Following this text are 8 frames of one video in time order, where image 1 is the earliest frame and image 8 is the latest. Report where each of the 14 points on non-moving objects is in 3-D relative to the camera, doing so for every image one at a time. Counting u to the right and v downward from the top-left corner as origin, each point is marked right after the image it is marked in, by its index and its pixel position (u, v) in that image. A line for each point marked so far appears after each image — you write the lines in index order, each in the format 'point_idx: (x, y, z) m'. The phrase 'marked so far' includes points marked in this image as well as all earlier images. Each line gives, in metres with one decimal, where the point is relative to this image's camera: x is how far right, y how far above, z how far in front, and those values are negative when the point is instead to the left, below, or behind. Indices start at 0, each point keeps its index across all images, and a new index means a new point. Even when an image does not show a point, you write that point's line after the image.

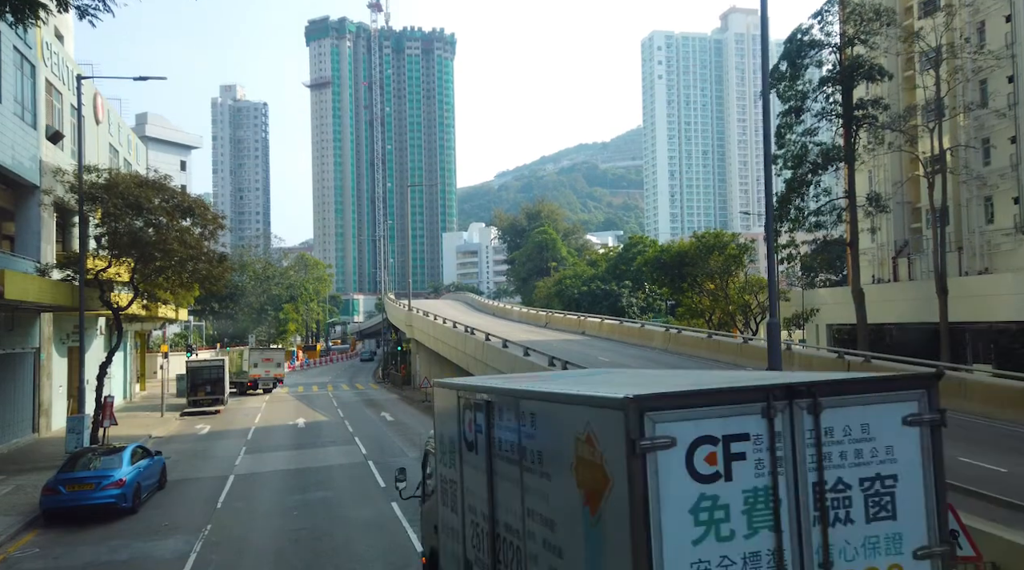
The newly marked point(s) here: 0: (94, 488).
0: (-7.7, -3.7, +14.5) m
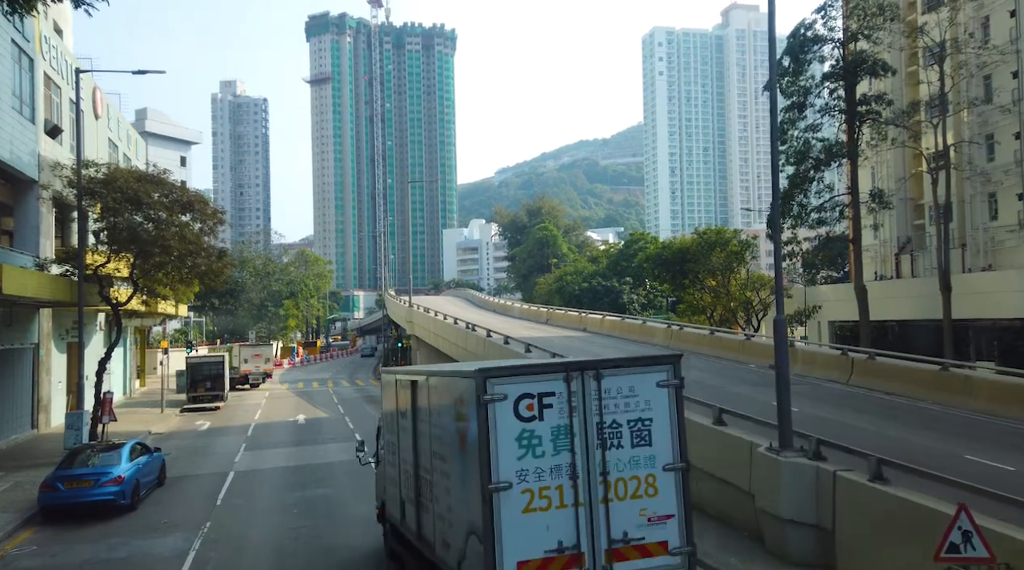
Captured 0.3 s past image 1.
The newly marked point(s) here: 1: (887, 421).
0: (-7.7, -3.6, +14.4) m
1: (+7.6, -2.8, +16.0) m
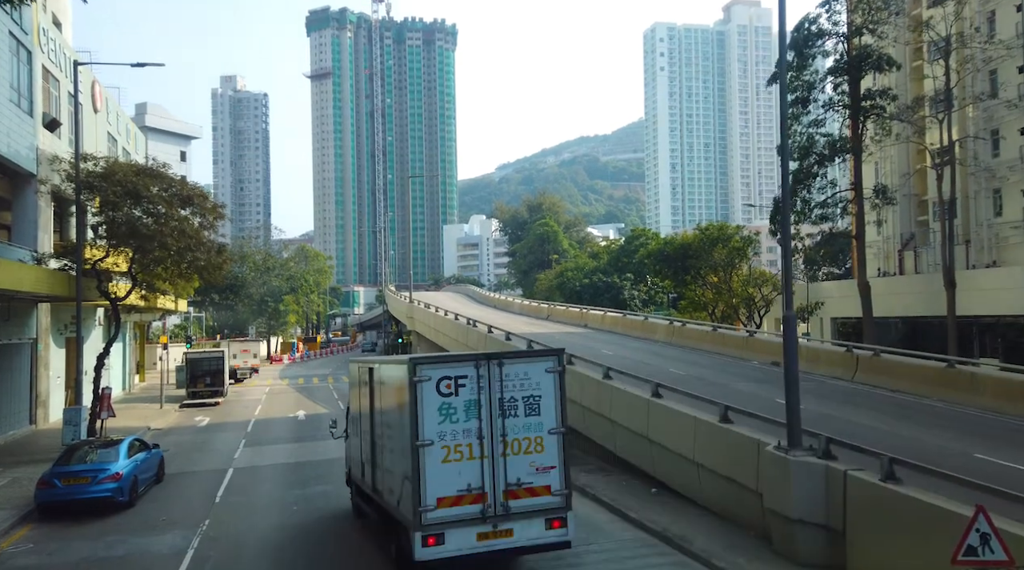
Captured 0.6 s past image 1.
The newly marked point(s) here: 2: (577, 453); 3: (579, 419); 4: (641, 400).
0: (-7.6, -3.5, +14.2) m
1: (+7.7, -2.7, +15.8) m
2: (+1.5, -3.7, +17.5) m
3: (+1.5, -3.0, +17.2) m
4: (+2.3, -2.0, +13.9) m
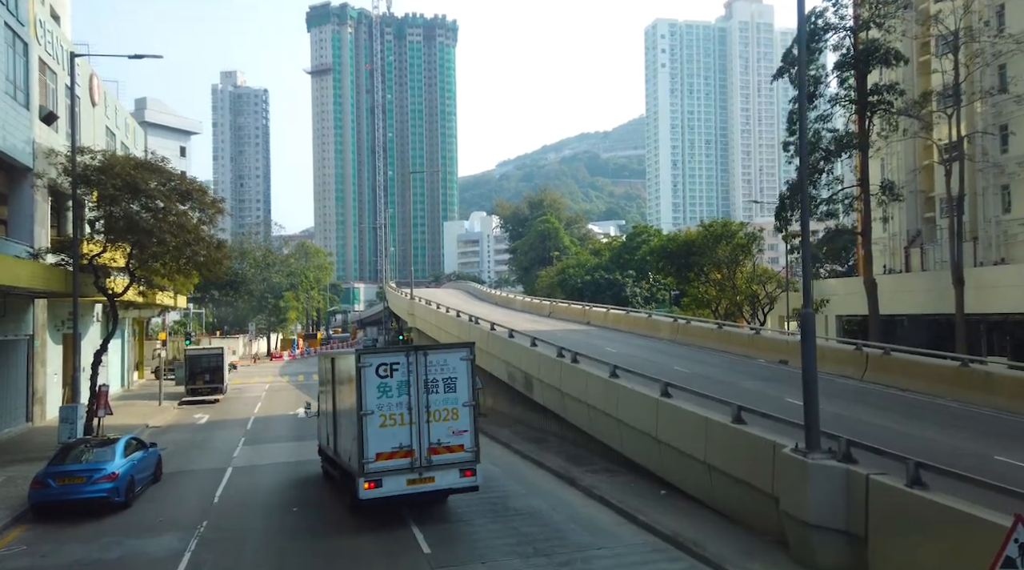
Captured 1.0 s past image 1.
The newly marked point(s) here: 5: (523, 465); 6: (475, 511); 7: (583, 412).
0: (-7.5, -3.5, +13.9) m
1: (+7.8, -2.7, +15.5) m
2: (+1.6, -3.6, +17.1) m
3: (+1.6, -2.9, +16.9) m
4: (+2.4, -2.0, +13.6) m
5: (+0.2, -3.9, +17.1) m
6: (-0.6, -3.8, +13.2) m
7: (+1.5, -2.7, +17.0) m
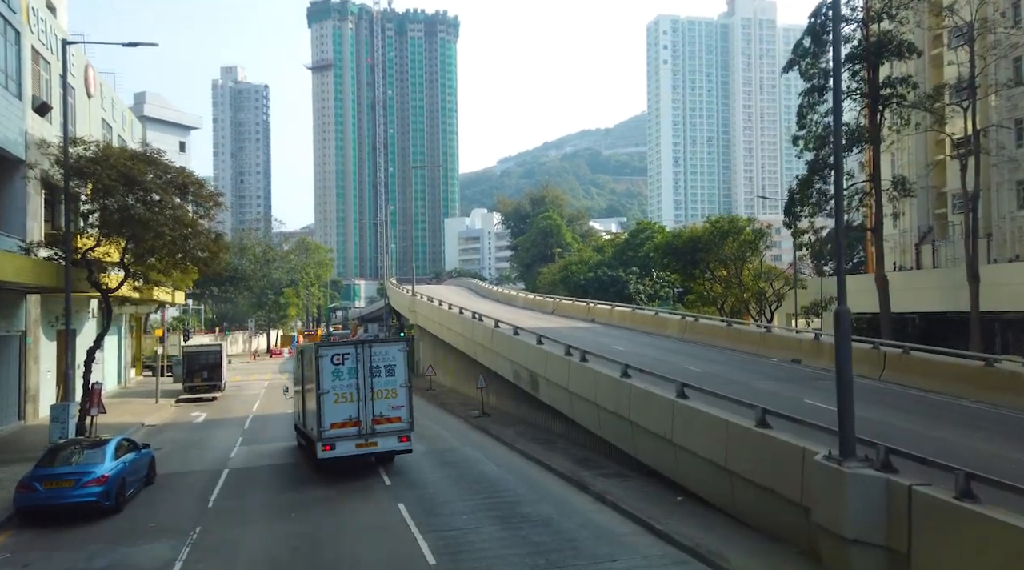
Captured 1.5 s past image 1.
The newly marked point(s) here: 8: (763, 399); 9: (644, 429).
0: (-7.4, -3.4, +13.3) m
1: (+7.9, -2.6, +14.9) m
2: (+1.7, -3.6, +16.5) m
3: (+1.7, -2.8, +16.3) m
4: (+2.5, -1.9, +13.0) m
5: (+0.4, -3.8, +16.5) m
6: (-0.5, -3.7, +12.5) m
7: (+1.7, -2.7, +16.4) m
8: (+5.2, -2.4, +16.5) m
9: (+2.3, -2.5, +13.8) m
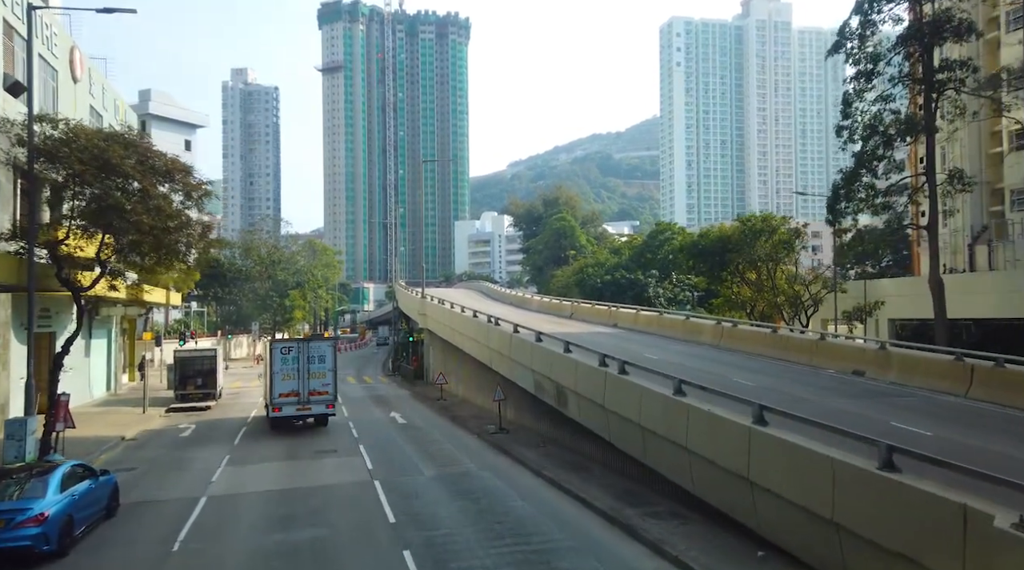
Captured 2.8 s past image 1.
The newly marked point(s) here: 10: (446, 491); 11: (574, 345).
0: (-6.9, -3.3, +10.8) m
1: (+8.4, -2.6, +12.2) m
2: (+2.2, -3.5, +13.9) m
3: (+2.2, -2.8, +13.6) m
4: (+3.0, -1.9, +10.3) m
5: (+0.9, -3.8, +13.9) m
6: (0.0, -3.6, +9.9) m
7: (+2.2, -2.6, +13.8) m
8: (+5.7, -2.4, +13.8) m
9: (+2.8, -2.5, +11.1) m
10: (-1.3, -3.9, +14.9) m
11: (+1.5, -1.4, +18.4) m
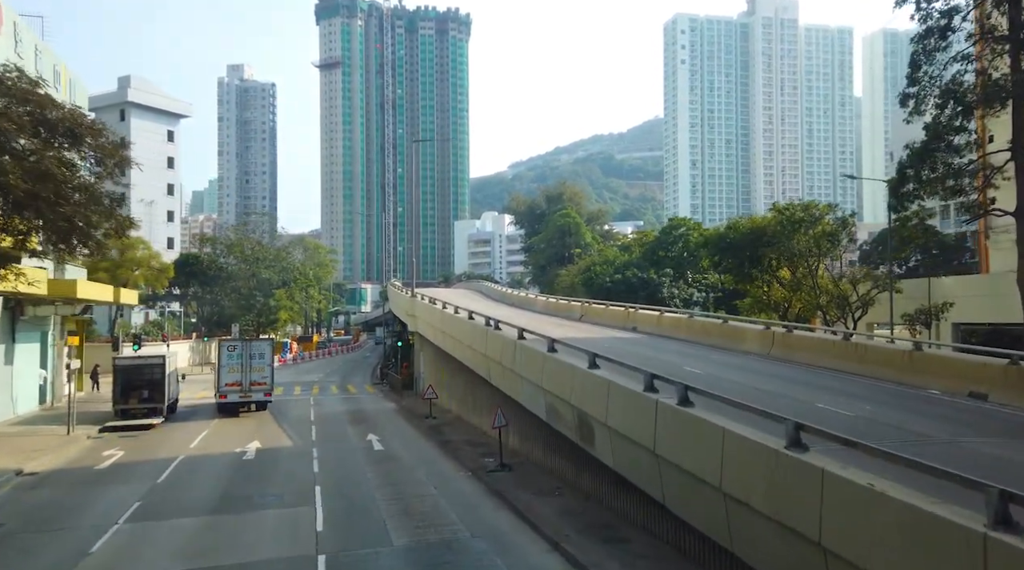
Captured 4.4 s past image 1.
0: (-6.9, -3.1, +5.9) m
1: (+8.5, -2.4, +7.3) m
2: (+2.3, -3.4, +9.0) m
3: (+2.3, -2.6, +8.8) m
4: (+3.1, -1.7, +5.5) m
5: (+1.0, -3.6, +9.0) m
6: (+0.1, -3.5, +5.1) m
7: (+2.3, -2.5, +8.9) m
8: (+5.8, -2.2, +8.9) m
9: (+2.9, -2.3, +6.3) m
10: (-1.2, -3.7, +10.0) m
11: (+1.6, -1.3, +13.5) m
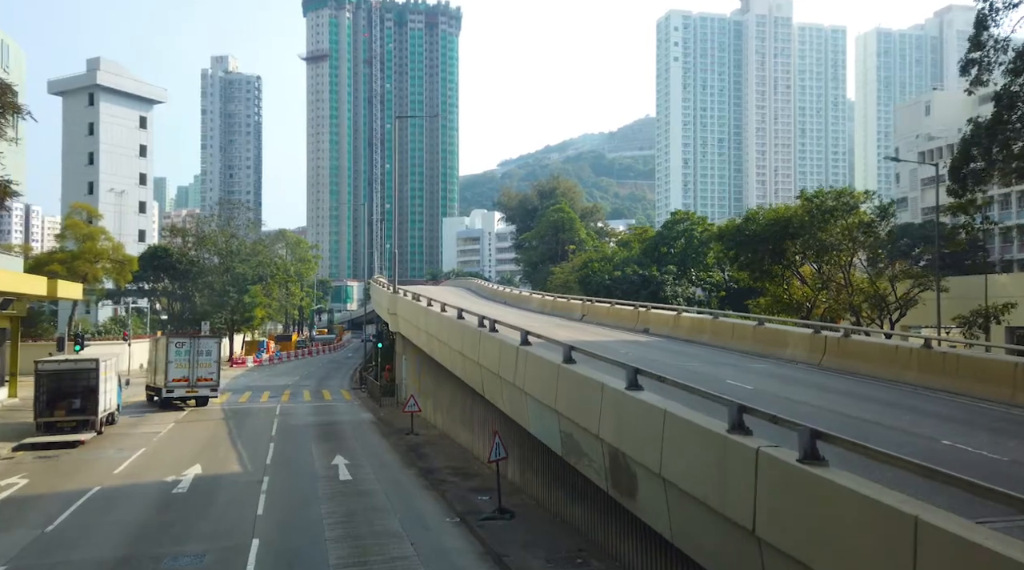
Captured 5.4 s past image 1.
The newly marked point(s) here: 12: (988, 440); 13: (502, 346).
0: (-6.7, -2.9, +1.9) m
1: (+8.6, -2.4, +3.6) m
2: (+2.4, -3.2, +5.2) m
3: (+2.4, -2.5, +5.0) m
4: (+3.3, -1.6, +1.7) m
5: (+1.1, -3.5, +5.2) m
6: (+0.2, -3.3, +1.2) m
7: (+2.4, -2.3, +5.1) m
8: (+6.0, -2.1, +5.2) m
9: (+3.1, -2.2, +2.5) m
10: (-1.1, -3.6, +6.1) m
11: (+1.6, -1.1, +9.7) m
12: (+6.1, -2.0, +10.3) m
13: (-0.1, -1.1, +14.3) m
